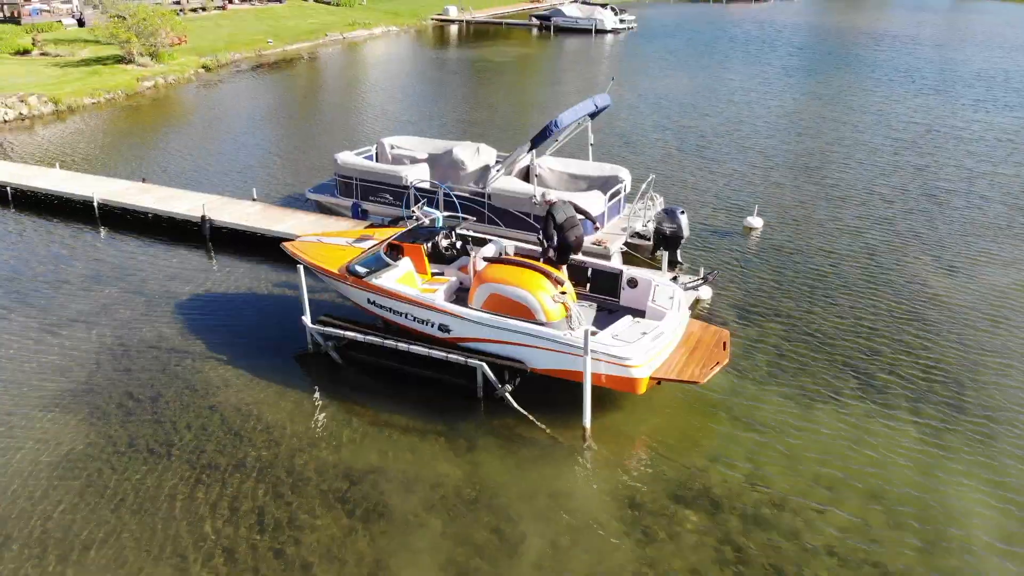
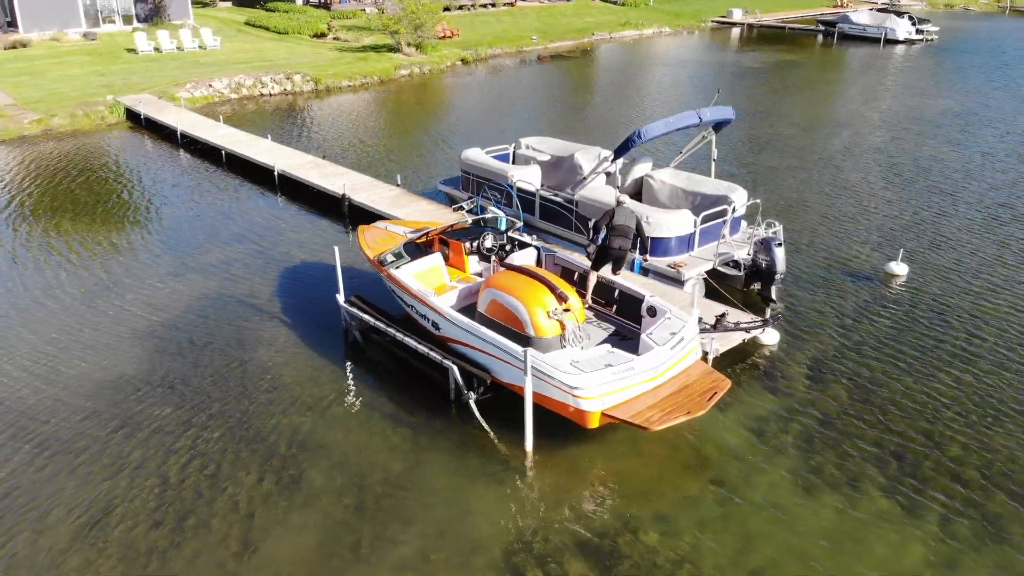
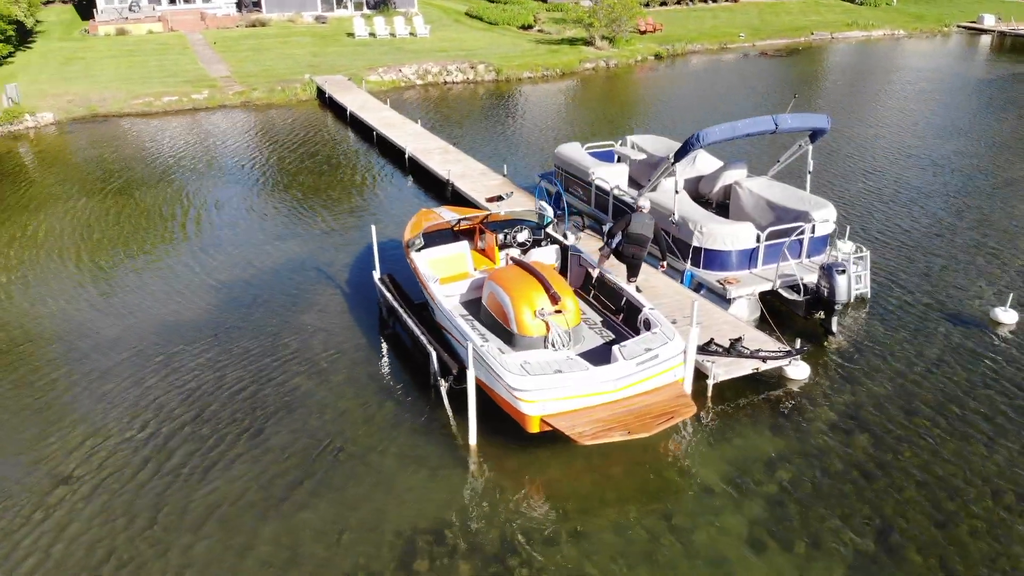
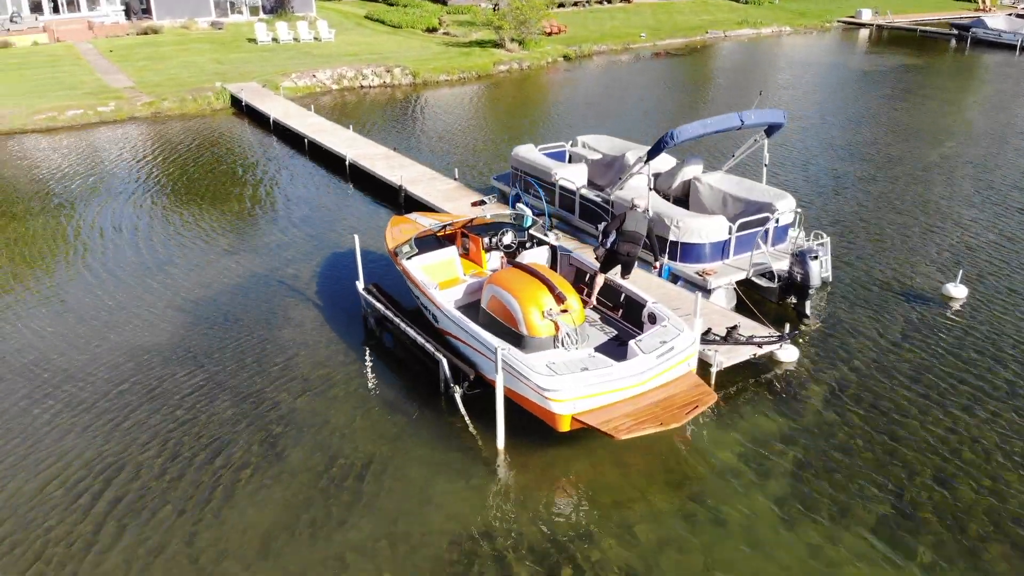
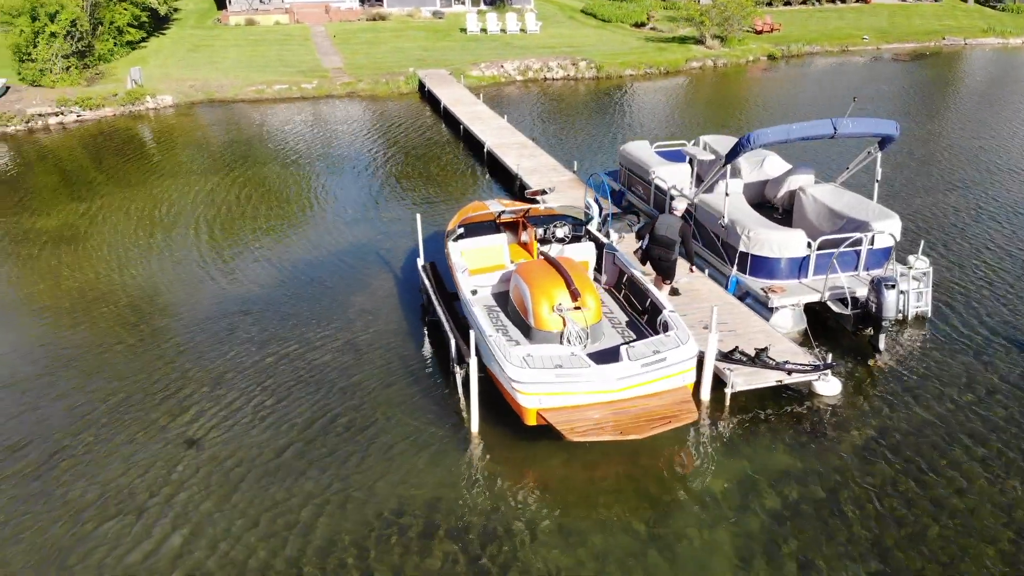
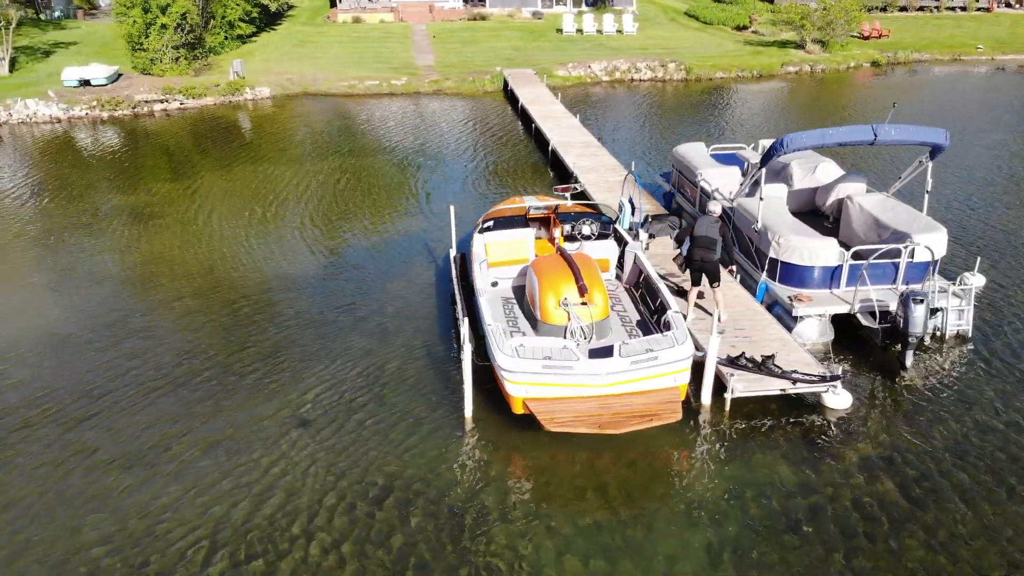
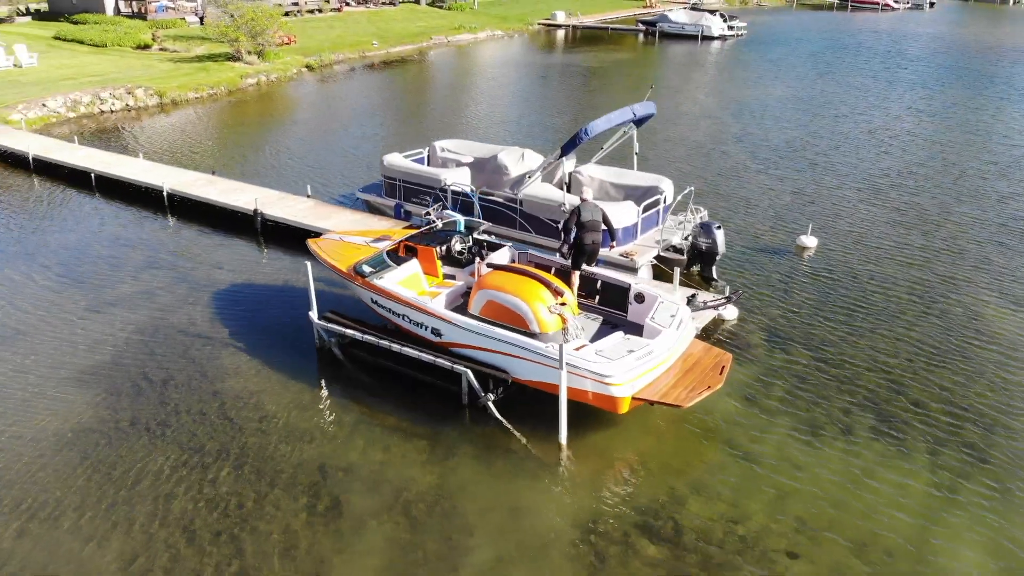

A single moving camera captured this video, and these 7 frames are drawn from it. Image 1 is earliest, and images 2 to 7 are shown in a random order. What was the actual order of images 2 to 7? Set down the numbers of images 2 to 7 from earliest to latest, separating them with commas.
7, 2, 4, 3, 5, 6
